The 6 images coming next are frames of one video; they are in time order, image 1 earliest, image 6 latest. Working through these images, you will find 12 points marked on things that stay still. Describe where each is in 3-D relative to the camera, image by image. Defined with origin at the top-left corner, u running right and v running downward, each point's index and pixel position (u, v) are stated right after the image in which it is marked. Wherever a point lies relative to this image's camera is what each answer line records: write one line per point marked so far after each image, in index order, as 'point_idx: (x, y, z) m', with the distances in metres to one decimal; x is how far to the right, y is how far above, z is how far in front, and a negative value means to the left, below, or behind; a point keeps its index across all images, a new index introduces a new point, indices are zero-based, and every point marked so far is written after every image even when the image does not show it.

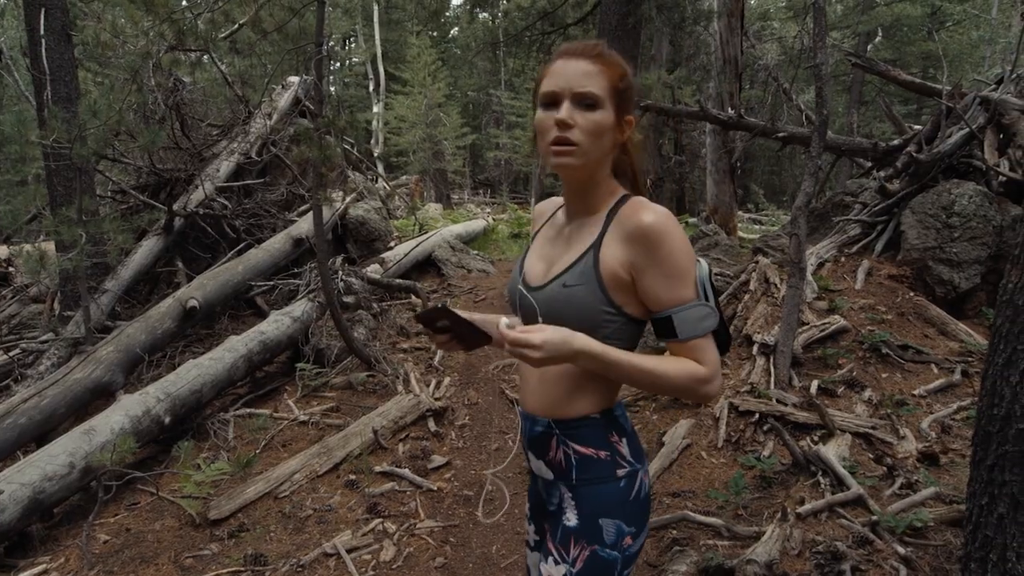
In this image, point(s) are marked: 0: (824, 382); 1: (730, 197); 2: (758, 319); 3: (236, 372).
0: (+2.1, -0.6, +4.4) m
1: (+4.1, +1.7, +12.3) m
2: (+1.8, -0.2, +4.9) m
3: (-2.0, -0.6, +4.9) m
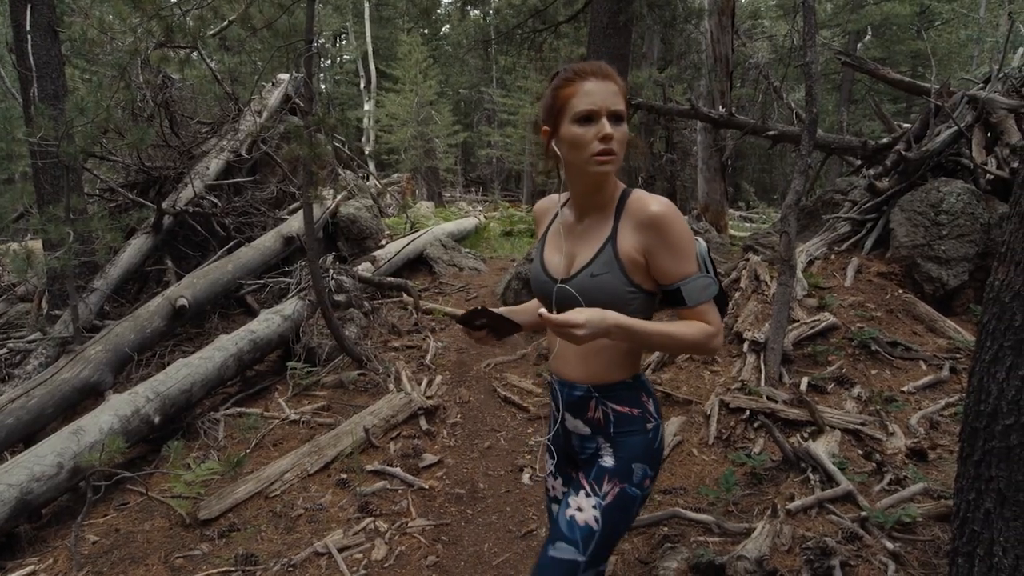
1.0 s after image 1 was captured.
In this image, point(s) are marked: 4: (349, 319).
0: (+2.0, -0.6, +4.4) m
1: (+3.9, +1.7, +12.3) m
2: (+1.8, -0.2, +5.0) m
3: (-2.1, -0.6, +4.8) m
4: (-1.5, -0.3, +6.0) m
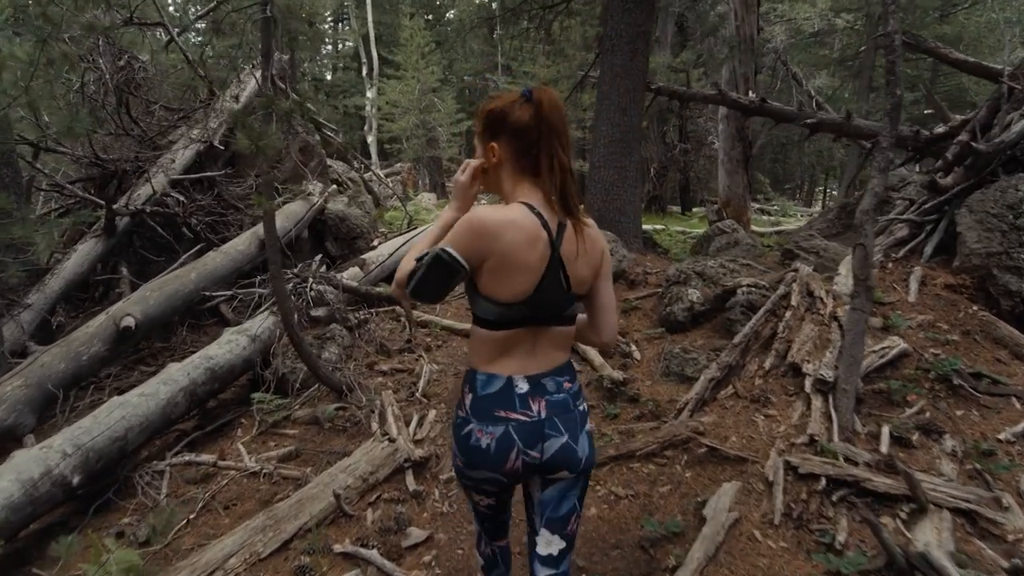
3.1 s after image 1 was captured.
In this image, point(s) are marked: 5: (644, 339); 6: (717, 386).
0: (+2.1, -0.7, +3.5) m
1: (+4.0, +1.7, +11.4) m
2: (+1.8, -0.3, +4.1) m
3: (-2.0, -0.7, +4.0) m
4: (-1.4, -0.4, +5.1) m
5: (+1.0, -0.4, +5.1) m
6: (+1.3, -0.6, +4.1) m
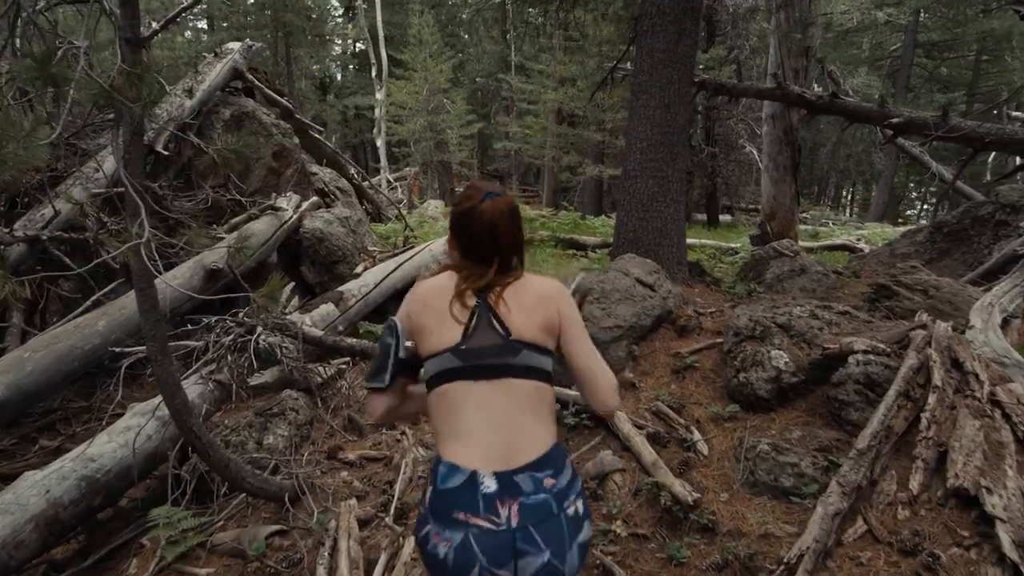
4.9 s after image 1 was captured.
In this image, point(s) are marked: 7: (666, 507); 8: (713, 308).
0: (+2.1, -1.1, +2.1) m
1: (+4.2, +1.4, +10.0) m
2: (+1.9, -0.7, +2.7) m
3: (-2.0, -1.1, +2.7) m
4: (-1.4, -0.7, +3.8) m
5: (+1.1, -0.7, +3.7) m
6: (+1.3, -0.9, +2.7) m
7: (+0.7, -1.0, +3.0) m
8: (+1.6, -0.2, +5.1) m
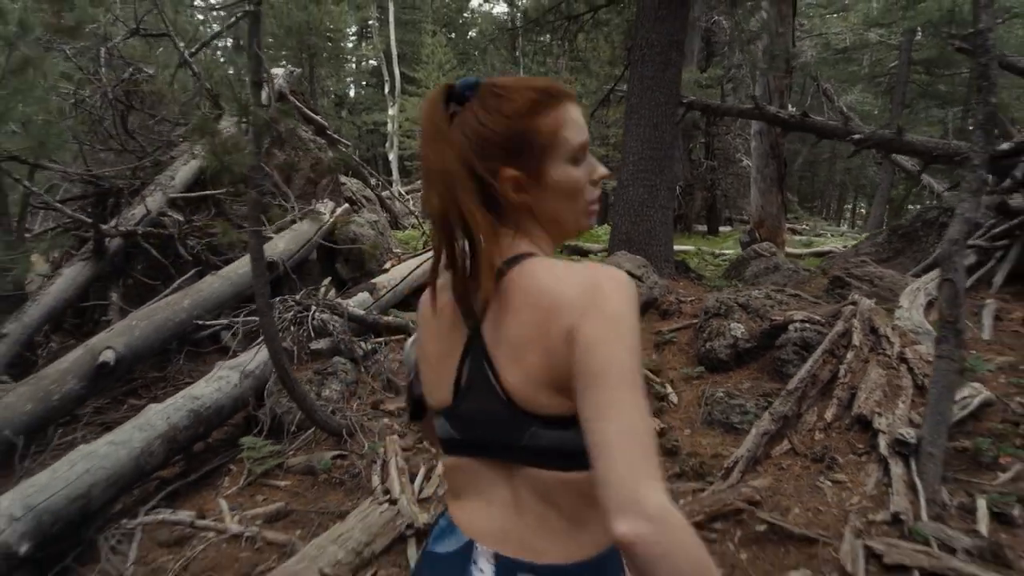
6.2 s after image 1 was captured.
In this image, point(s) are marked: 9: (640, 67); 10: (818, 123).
0: (+2.2, -0.9, +3.0) m
1: (+4.4, +1.3, +10.8) m
2: (+1.9, -0.6, +3.5) m
3: (-1.9, -0.9, +3.5) m
4: (-1.3, -0.6, +4.7) m
5: (+1.2, -0.6, +4.5) m
6: (+1.4, -0.8, +3.5) m
7: (+0.8, -0.9, +3.8) m
8: (+1.6, -0.1, +6.0) m
9: (+1.3, +2.2, +6.6) m
10: (+3.4, +1.9, +7.4) m
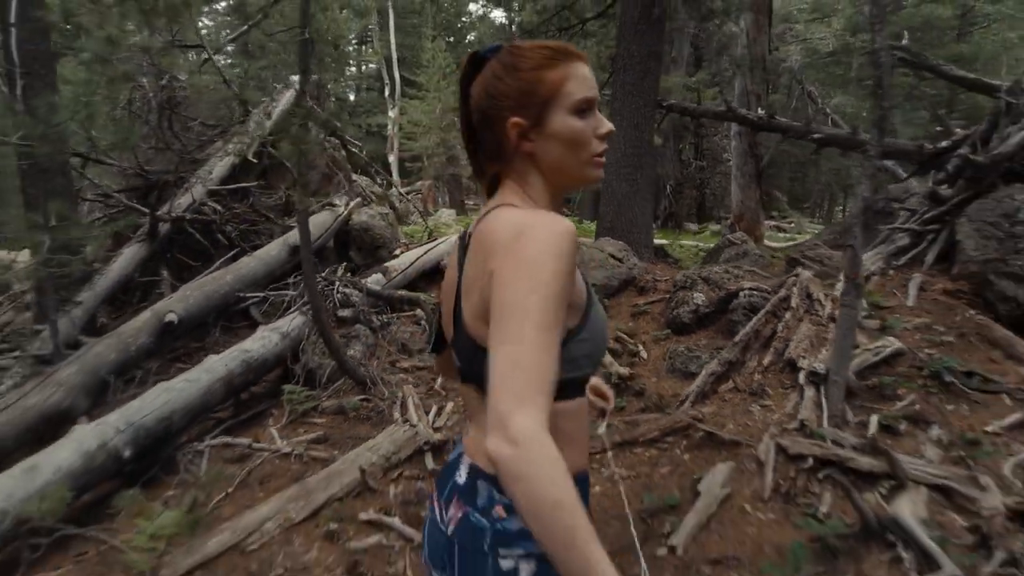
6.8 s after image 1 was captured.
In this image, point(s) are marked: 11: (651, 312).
0: (+2.1, -0.7, +3.8) m
1: (+4.3, +1.5, +11.7) m
2: (+1.9, -0.4, +4.3) m
3: (-2.0, -0.7, +4.3) m
4: (-1.3, -0.4, +5.5) m
5: (+1.1, -0.4, +5.3) m
6: (+1.3, -0.6, +4.3) m
7: (+0.7, -0.7, +4.7) m
8: (+1.6, +0.1, +6.8) m
9: (+1.2, +2.4, +7.4) m
10: (+3.4, +2.0, +8.3) m
11: (+1.2, -0.2, +5.9) m
